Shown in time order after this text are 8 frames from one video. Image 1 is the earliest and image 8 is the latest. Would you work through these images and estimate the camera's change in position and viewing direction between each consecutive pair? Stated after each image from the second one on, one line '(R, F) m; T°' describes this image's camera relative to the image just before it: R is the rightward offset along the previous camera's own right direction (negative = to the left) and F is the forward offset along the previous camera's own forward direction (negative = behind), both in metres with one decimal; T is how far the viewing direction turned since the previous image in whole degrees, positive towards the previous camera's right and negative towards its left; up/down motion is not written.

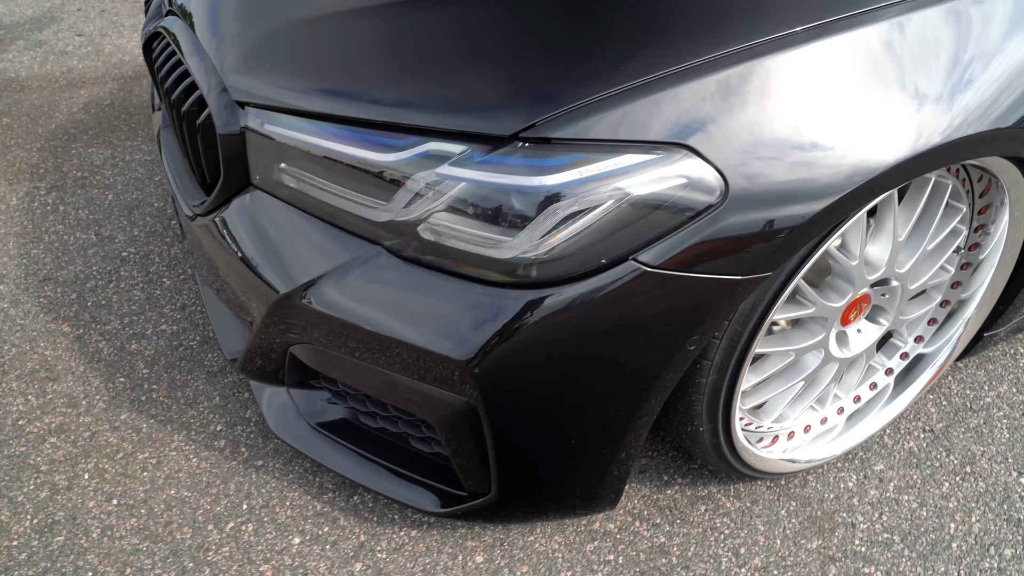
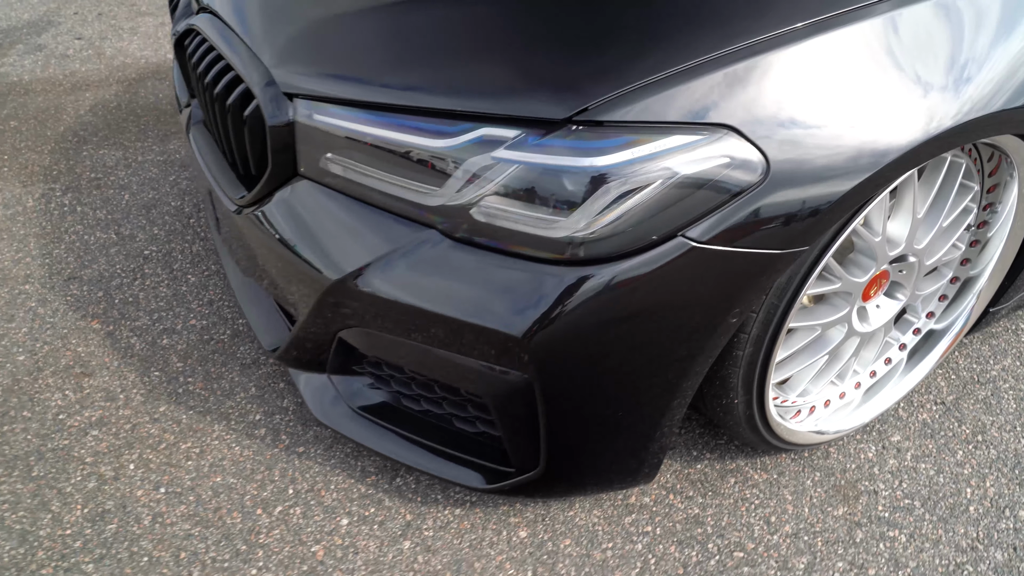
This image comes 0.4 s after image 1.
(-0.1, 0.0) m; +1°
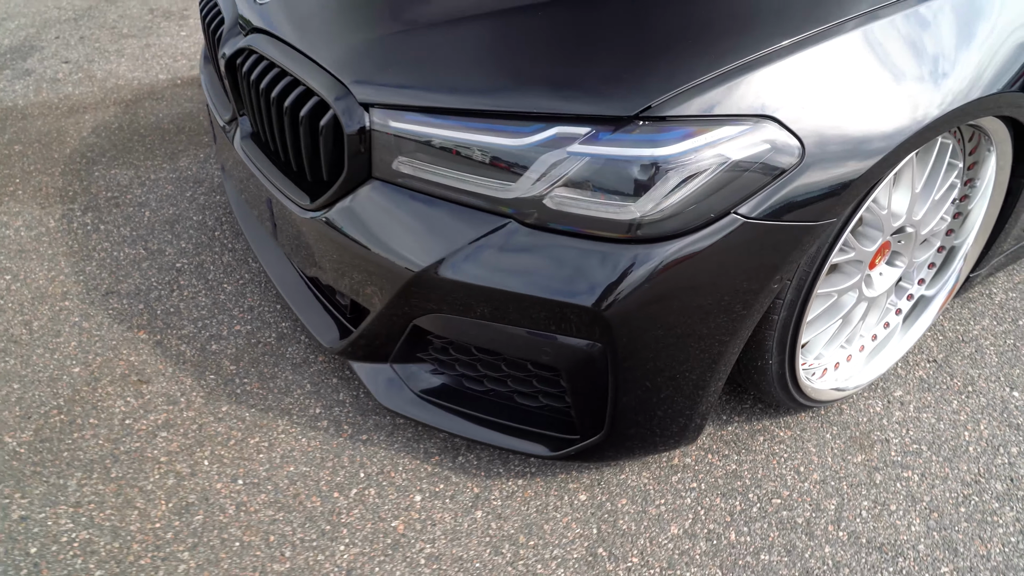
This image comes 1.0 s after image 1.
(-0.2, -0.1) m; +3°
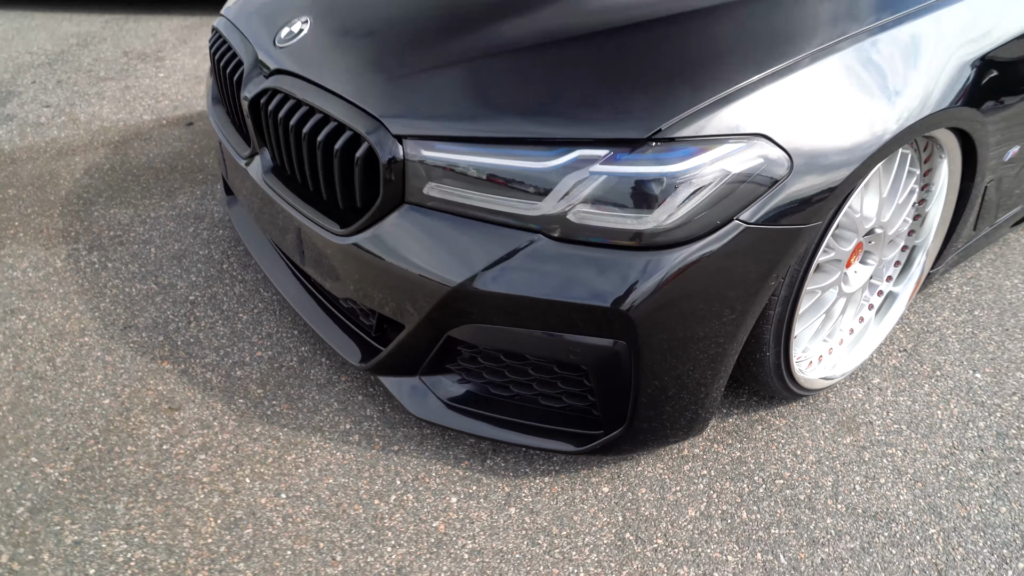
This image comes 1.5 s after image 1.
(-0.1, -0.1) m; +3°
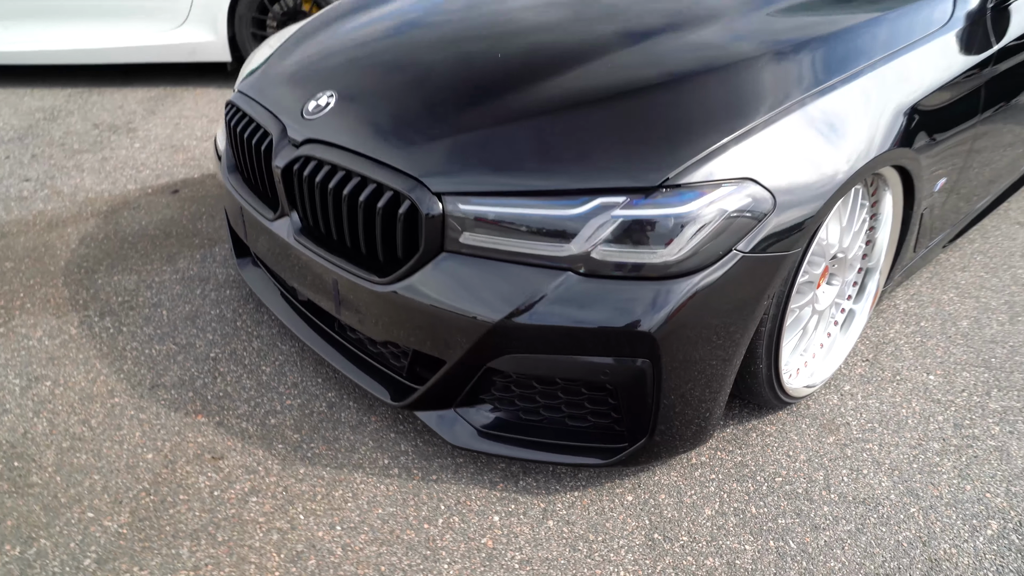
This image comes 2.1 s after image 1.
(-0.2, -0.2) m; +5°
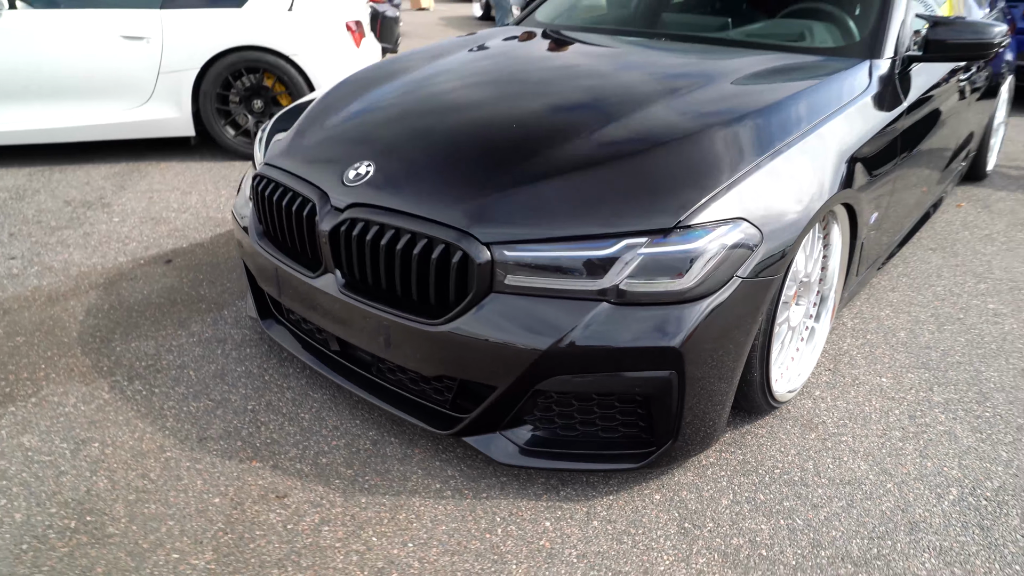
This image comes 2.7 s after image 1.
(-0.3, -0.3) m; +6°
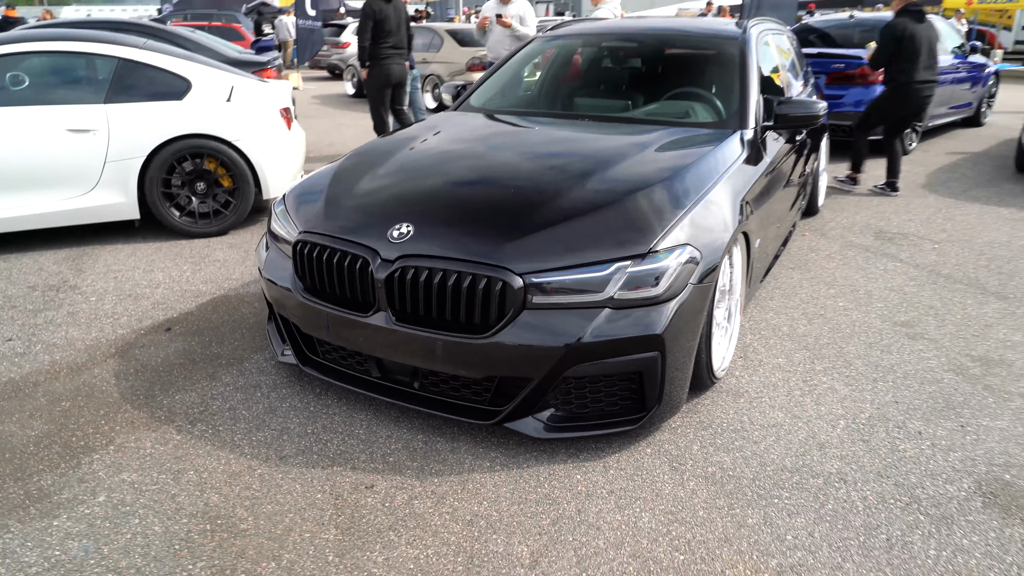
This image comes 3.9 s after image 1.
(-0.6, -0.7) m; +11°
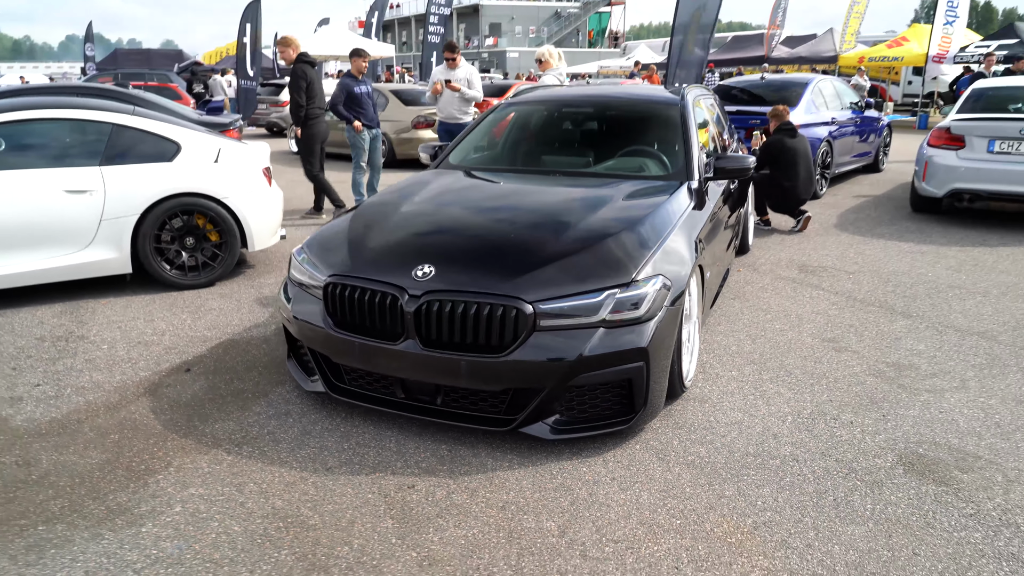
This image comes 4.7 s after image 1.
(-0.4, -0.5) m; +5°
